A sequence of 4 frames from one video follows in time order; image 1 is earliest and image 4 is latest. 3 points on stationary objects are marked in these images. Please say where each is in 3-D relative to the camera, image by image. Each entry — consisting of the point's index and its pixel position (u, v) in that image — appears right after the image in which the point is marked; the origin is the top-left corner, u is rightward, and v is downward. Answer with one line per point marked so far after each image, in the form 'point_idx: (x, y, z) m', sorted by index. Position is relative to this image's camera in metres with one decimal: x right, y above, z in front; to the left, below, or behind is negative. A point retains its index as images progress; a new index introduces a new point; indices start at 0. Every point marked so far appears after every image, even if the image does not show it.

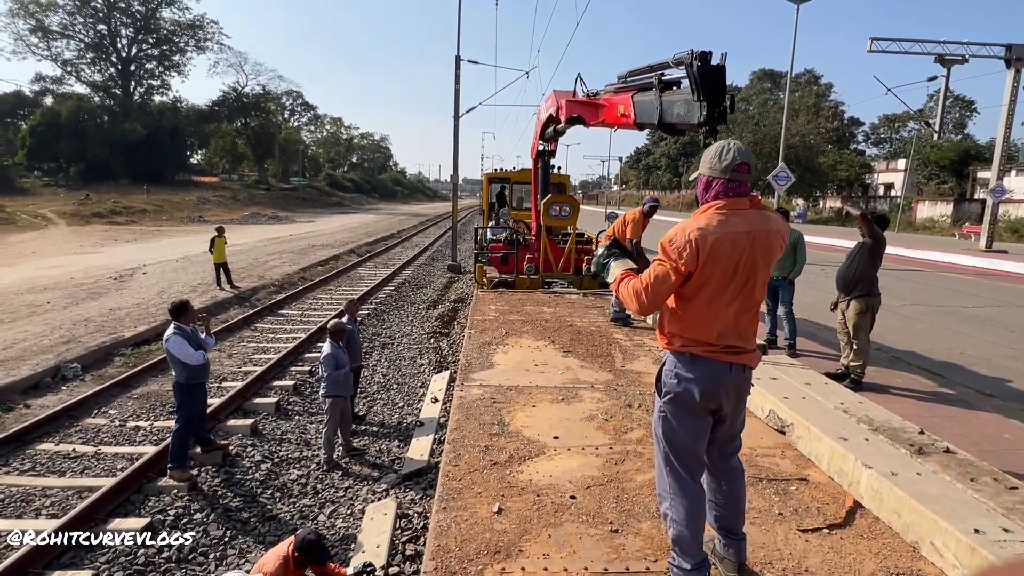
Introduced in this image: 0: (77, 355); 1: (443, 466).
0: (-6.4, -1.0, +8.1) m
1: (-0.4, -1.0, +3.0) m
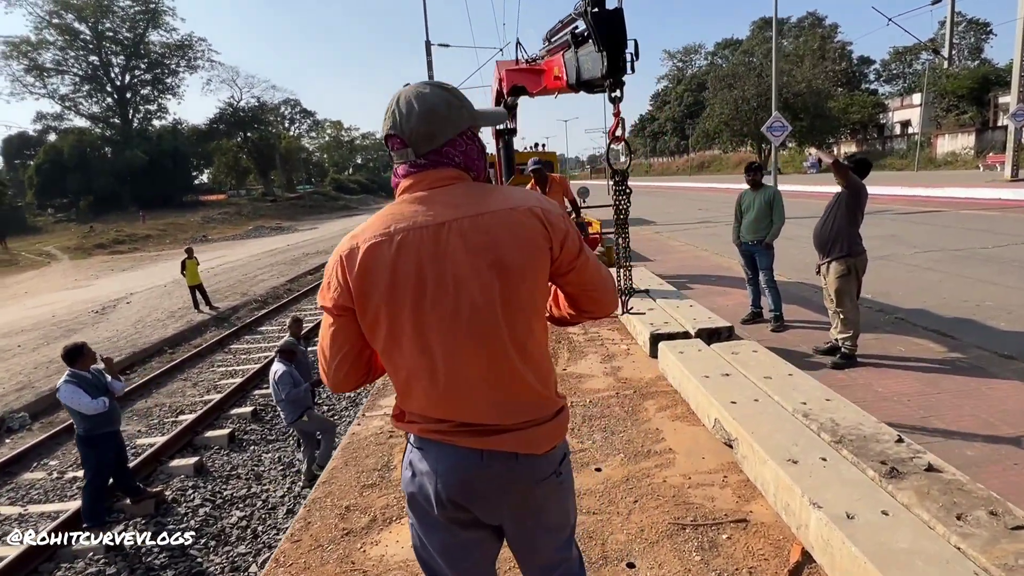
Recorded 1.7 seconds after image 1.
0: (-6.8, -1.6, +7.7) m
1: (-1.0, -1.1, +2.4) m
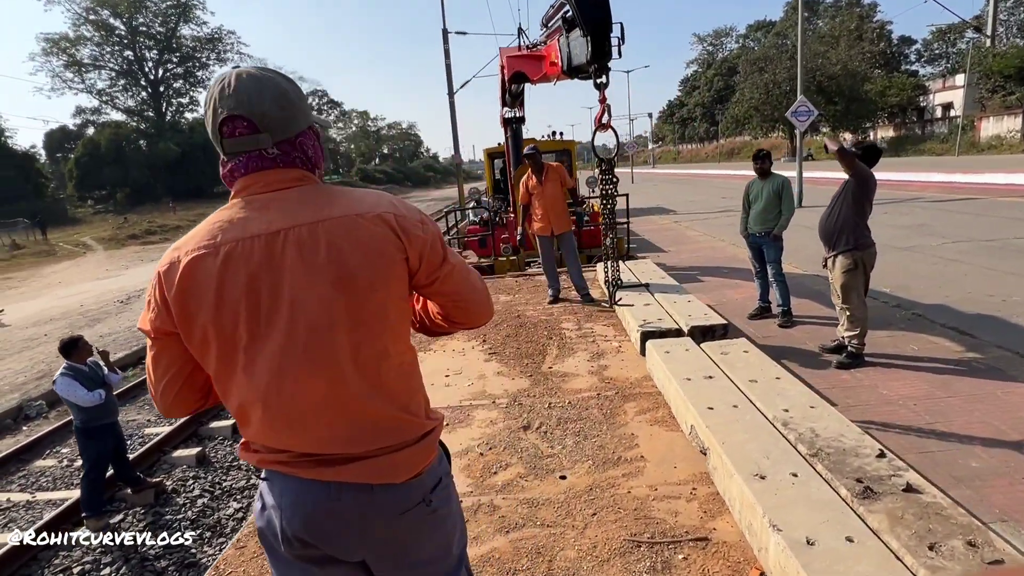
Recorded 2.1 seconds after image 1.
0: (-6.7, -1.5, +7.9) m
1: (-1.2, -1.1, +2.3) m
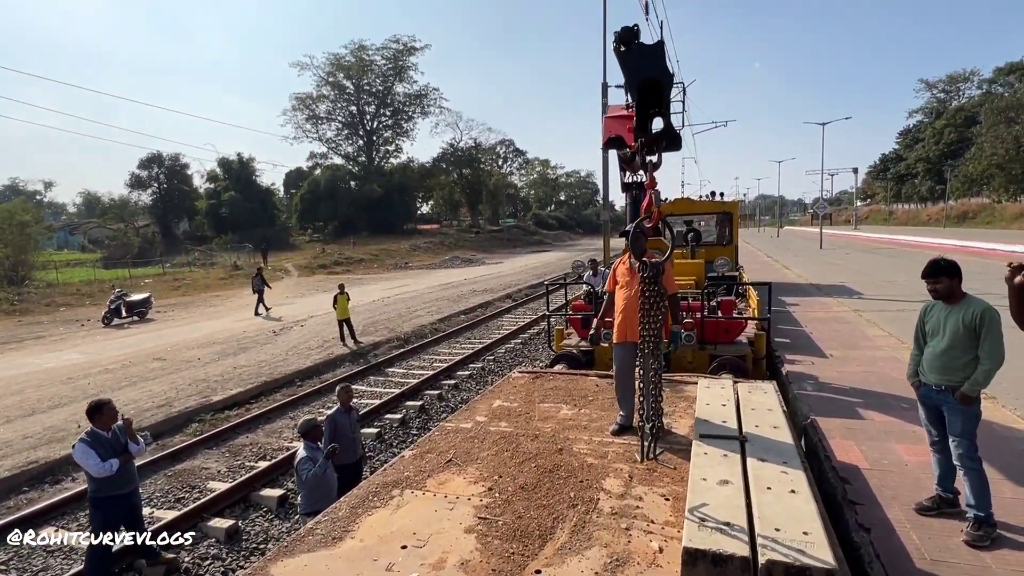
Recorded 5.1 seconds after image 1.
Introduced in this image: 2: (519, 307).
0: (-5.5, -2.1, +8.5) m
1: (-1.8, -1.6, +1.5) m
2: (+0.2, -0.7, +19.4) m
